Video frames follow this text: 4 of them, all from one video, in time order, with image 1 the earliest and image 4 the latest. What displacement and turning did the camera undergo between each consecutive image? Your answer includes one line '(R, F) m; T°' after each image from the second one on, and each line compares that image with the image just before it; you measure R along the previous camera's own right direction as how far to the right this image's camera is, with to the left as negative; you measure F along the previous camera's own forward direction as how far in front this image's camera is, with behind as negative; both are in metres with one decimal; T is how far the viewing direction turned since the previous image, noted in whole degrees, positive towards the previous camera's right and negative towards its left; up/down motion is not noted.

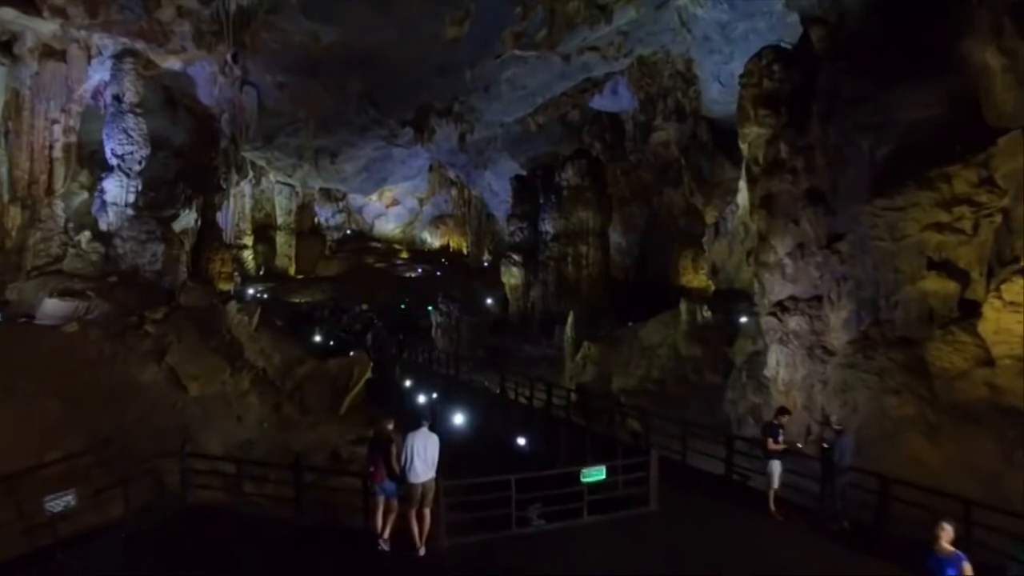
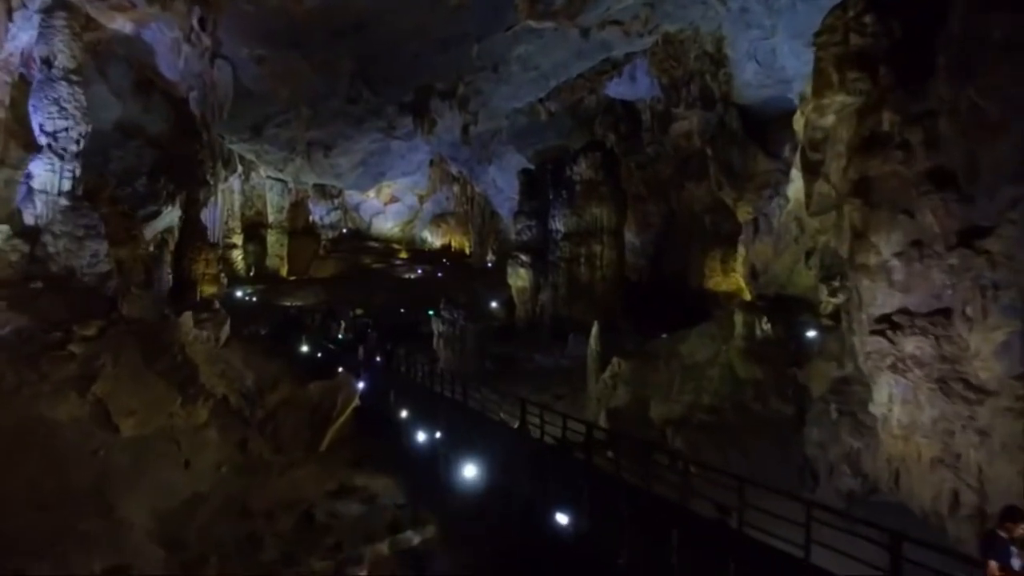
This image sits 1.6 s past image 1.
(-0.1, +1.8) m; 0°
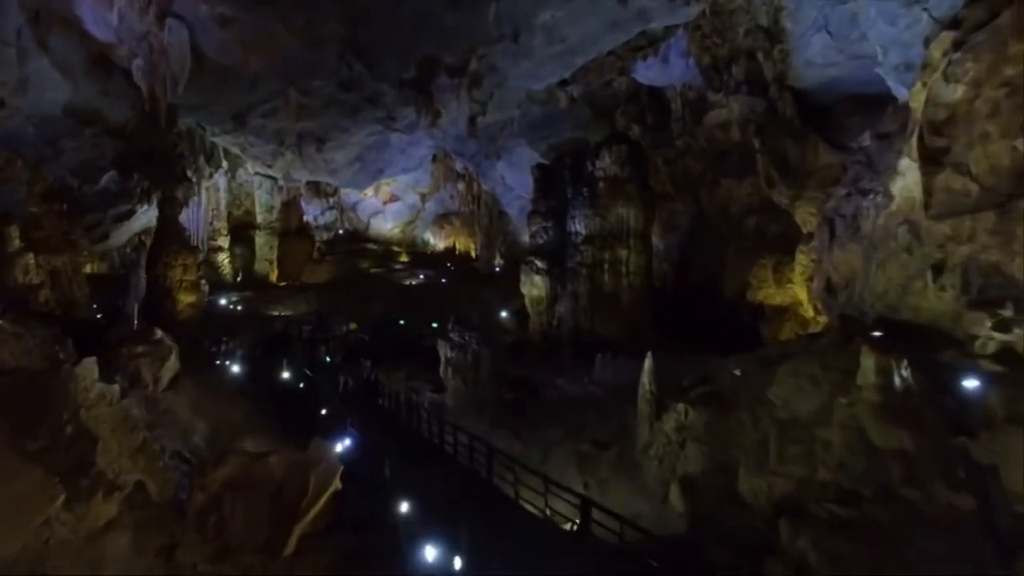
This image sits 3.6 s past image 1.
(-0.2, +2.4) m; 0°
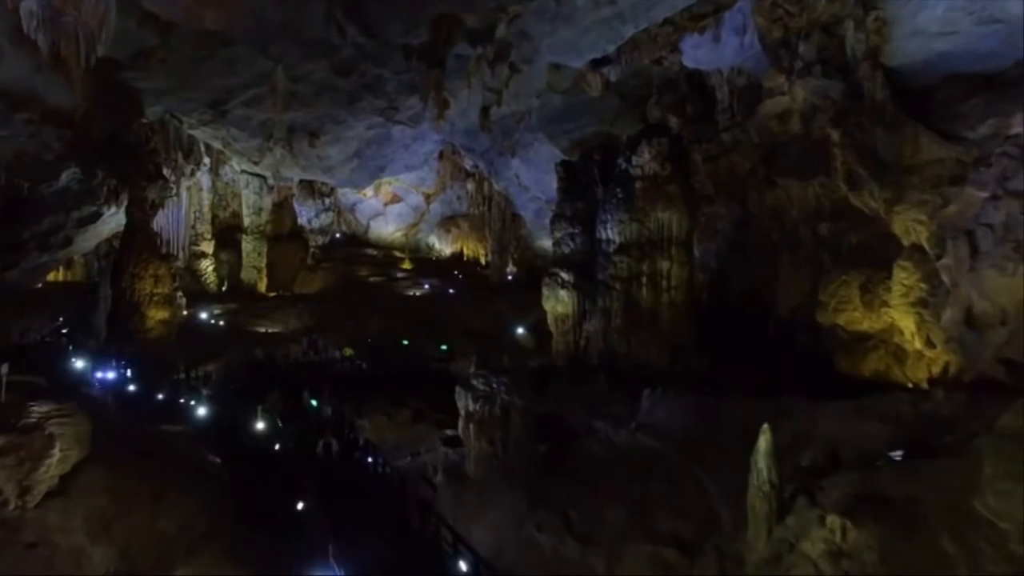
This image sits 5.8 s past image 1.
(-0.3, +2.7) m; 0°
